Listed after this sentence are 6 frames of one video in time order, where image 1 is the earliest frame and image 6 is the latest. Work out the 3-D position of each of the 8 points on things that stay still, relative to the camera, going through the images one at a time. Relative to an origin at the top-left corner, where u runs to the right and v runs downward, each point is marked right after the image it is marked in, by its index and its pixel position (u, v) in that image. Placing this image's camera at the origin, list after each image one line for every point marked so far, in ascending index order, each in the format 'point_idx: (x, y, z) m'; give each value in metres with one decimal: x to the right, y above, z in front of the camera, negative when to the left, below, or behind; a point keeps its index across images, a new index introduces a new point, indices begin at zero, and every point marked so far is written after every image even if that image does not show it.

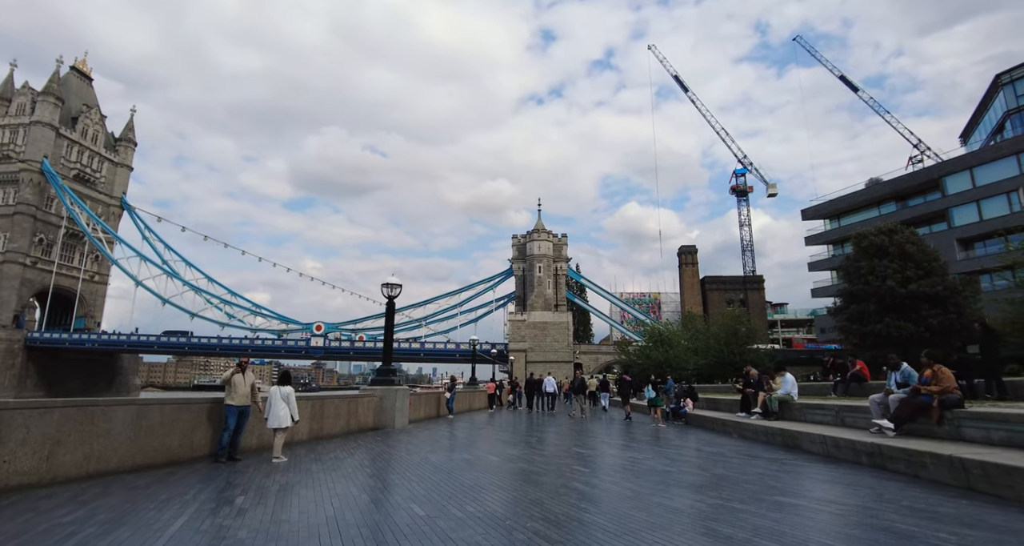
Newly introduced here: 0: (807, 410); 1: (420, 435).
0: (+6.1, -2.8, +10.1) m
1: (-2.4, -4.3, +13.1) m
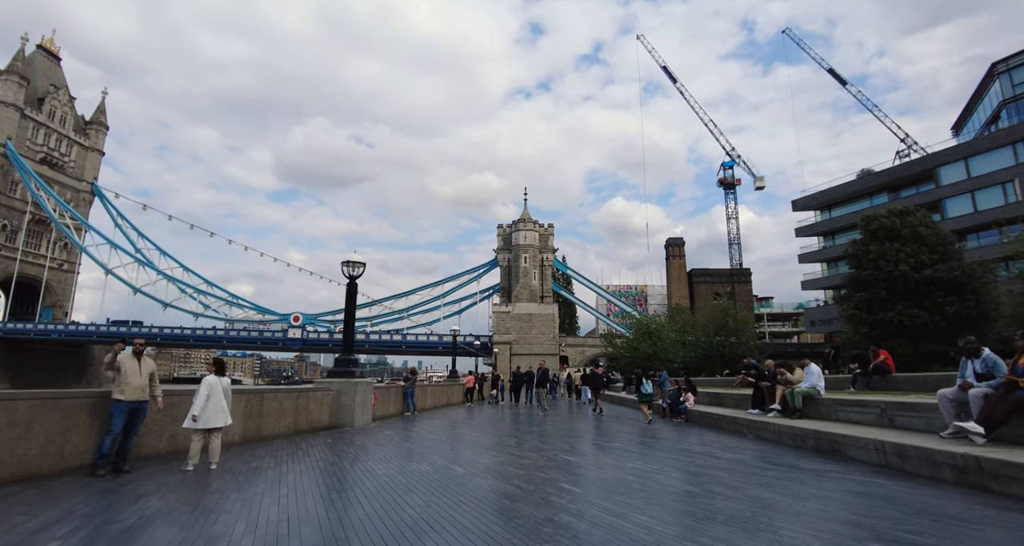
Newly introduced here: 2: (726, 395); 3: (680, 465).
0: (+5.6, -2.3, +8.4) m
1: (-2.9, -3.7, +11.2) m
2: (+5.7, -3.2, +13.1) m
3: (+2.3, -2.7, +6.8) m
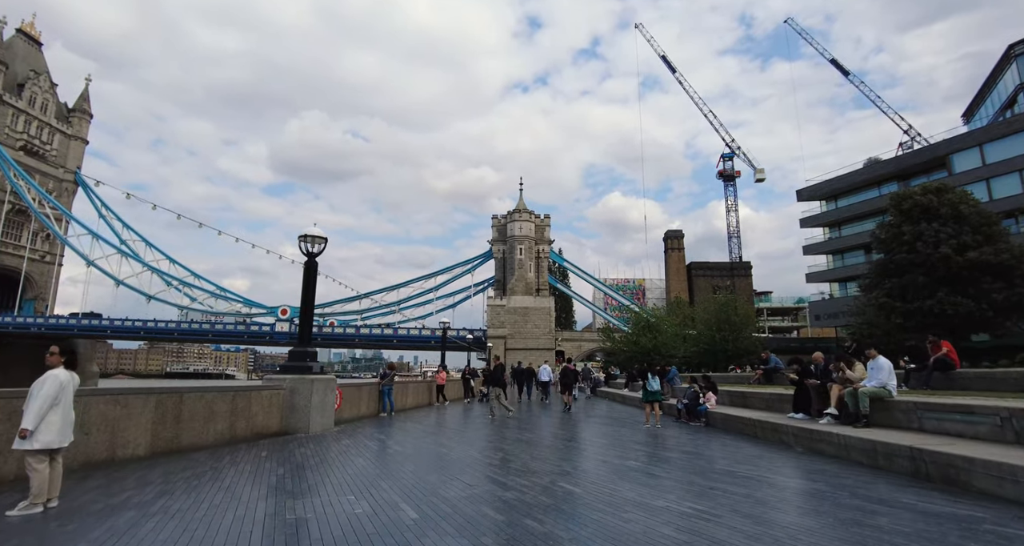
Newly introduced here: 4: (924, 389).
0: (+5.4, -1.8, +6.3) m
1: (-3.1, -3.2, +9.1) m
2: (+5.5, -2.7, +11.1) m
3: (+2.1, -2.2, +4.7) m
4: (+8.3, -2.3, +9.9) m
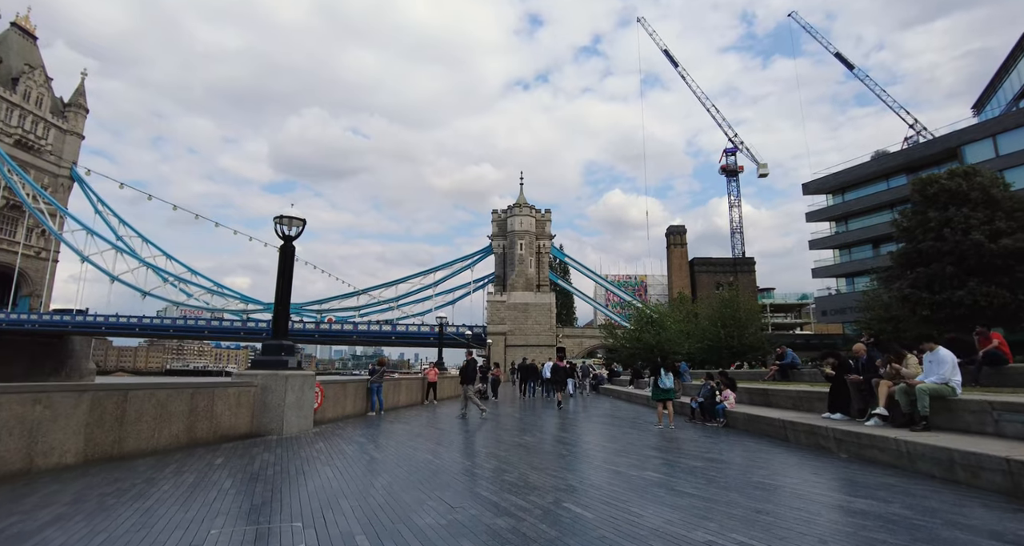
0: (+5.3, -1.5, +5.2) m
1: (-3.2, -2.8, +8.0) m
2: (+5.4, -2.4, +10.0) m
3: (+2.0, -1.9, +3.6) m
4: (+8.3, -2.0, +8.8) m
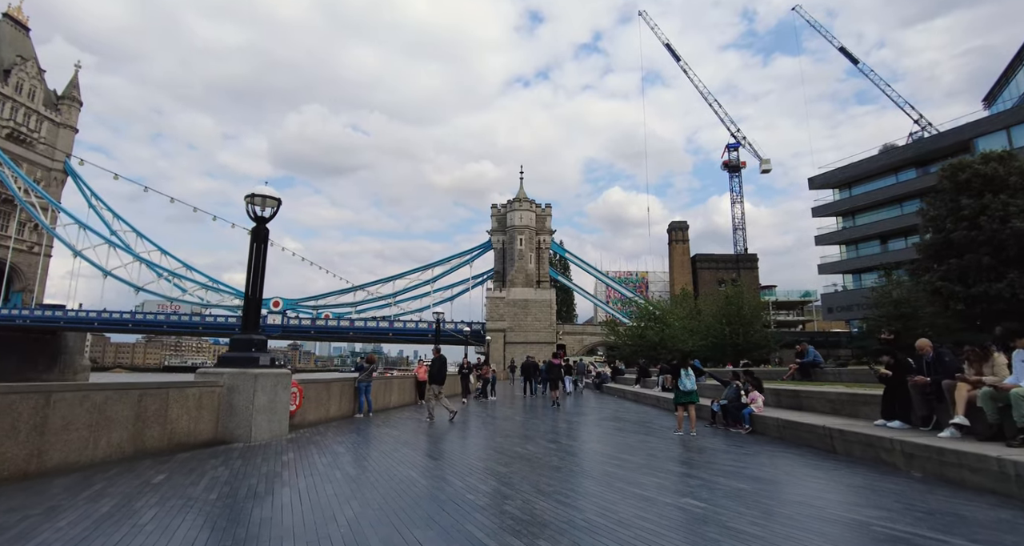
0: (+5.4, -1.3, +4.1) m
1: (-3.2, -2.6, +6.9) m
2: (+5.4, -2.2, +8.8) m
3: (+2.1, -1.7, +2.5) m
4: (+8.3, -1.8, +7.6) m
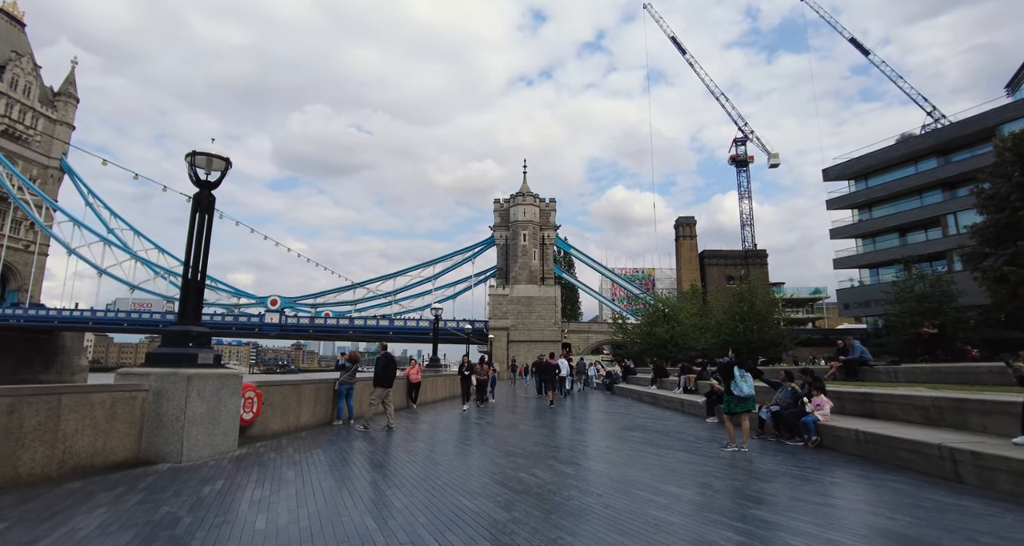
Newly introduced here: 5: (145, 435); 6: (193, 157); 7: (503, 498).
0: (+5.4, -0.9, +2.2) m
1: (-3.2, -2.2, +5.1) m
2: (+5.5, -1.8, +7.0) m
3: (+2.1, -1.3, +0.6) m
4: (+8.3, -1.4, +5.8) m
5: (-4.8, -2.1, +6.5) m
6: (-5.0, +1.8, +7.8) m
7: (-0.2, -2.1, +4.8) m
